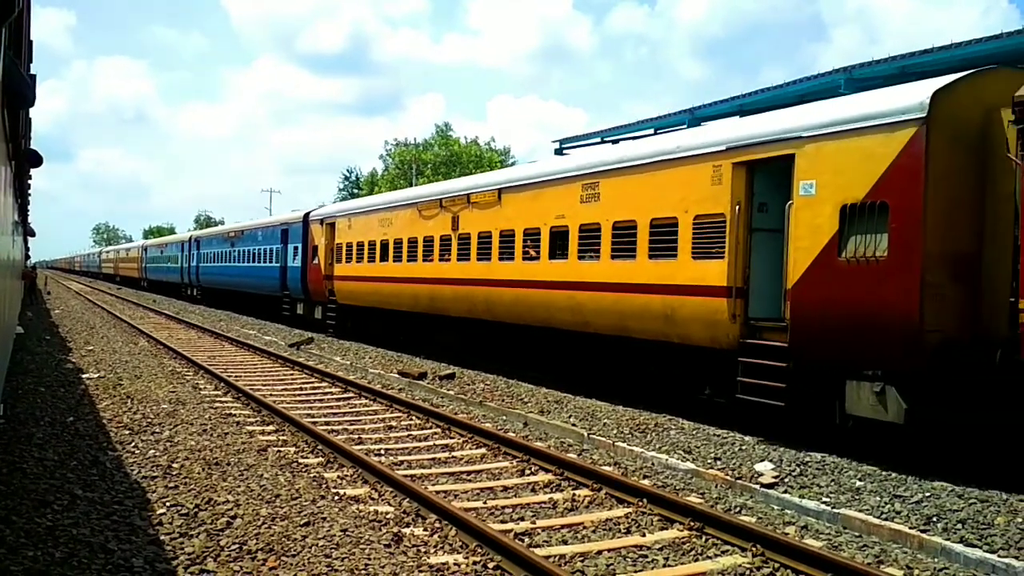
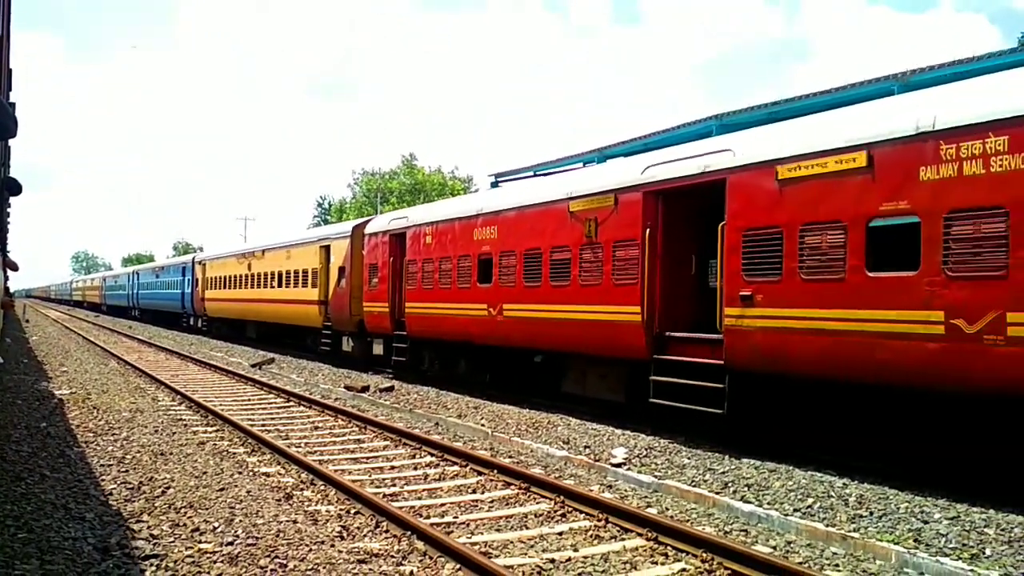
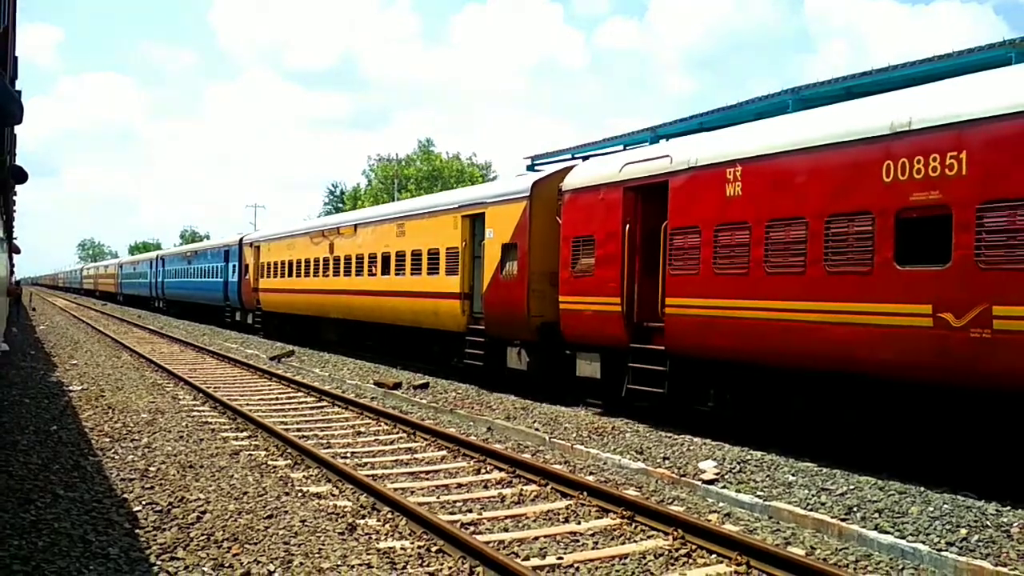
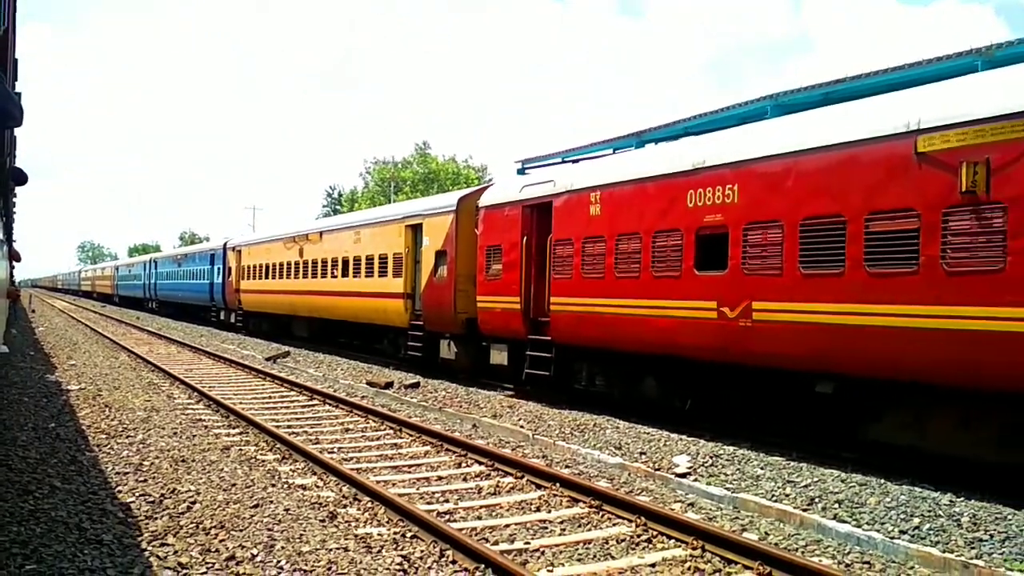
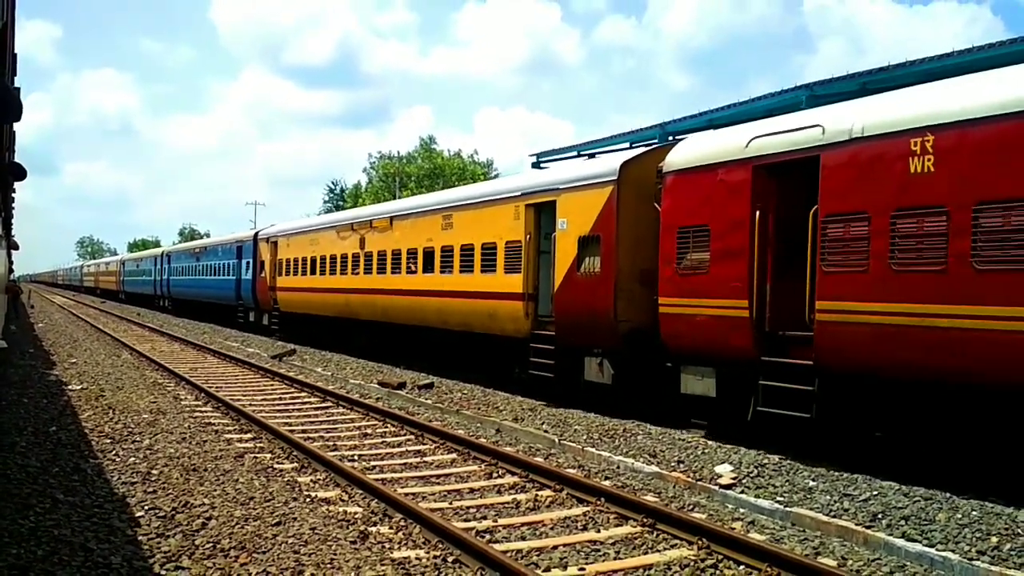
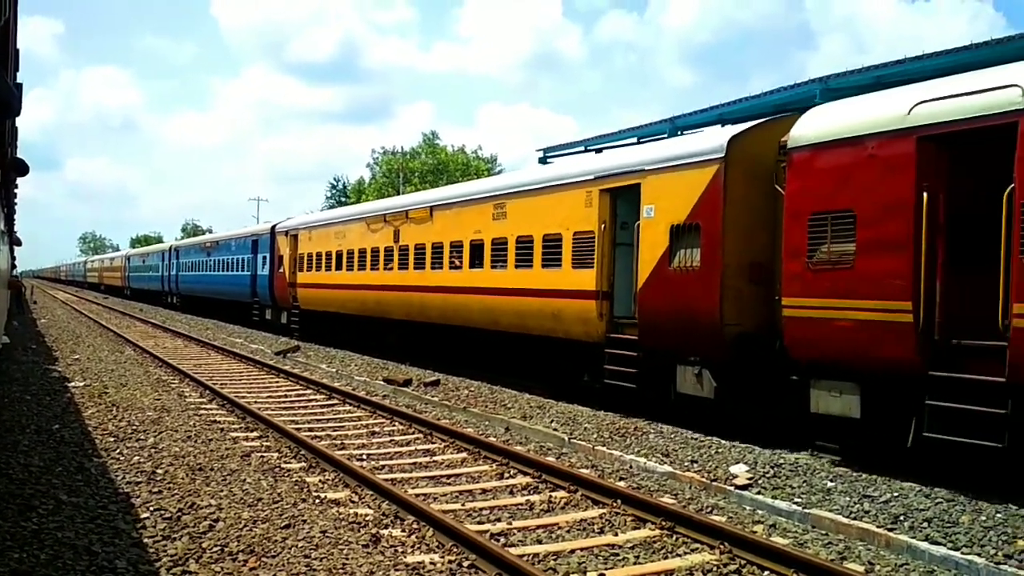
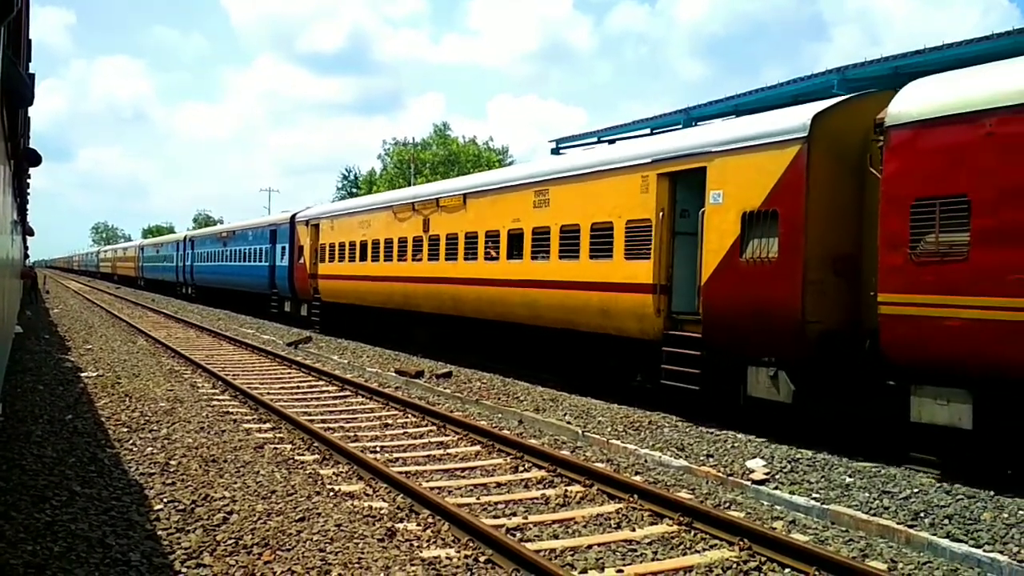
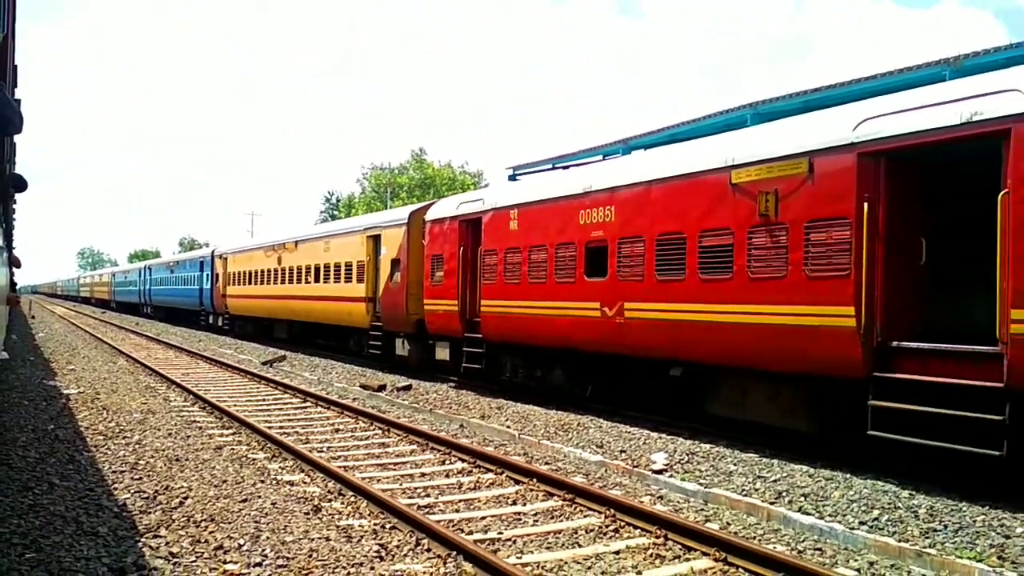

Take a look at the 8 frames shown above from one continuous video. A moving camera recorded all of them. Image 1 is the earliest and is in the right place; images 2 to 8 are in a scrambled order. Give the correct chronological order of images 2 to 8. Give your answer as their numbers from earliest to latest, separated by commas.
7, 6, 5, 3, 4, 8, 2
